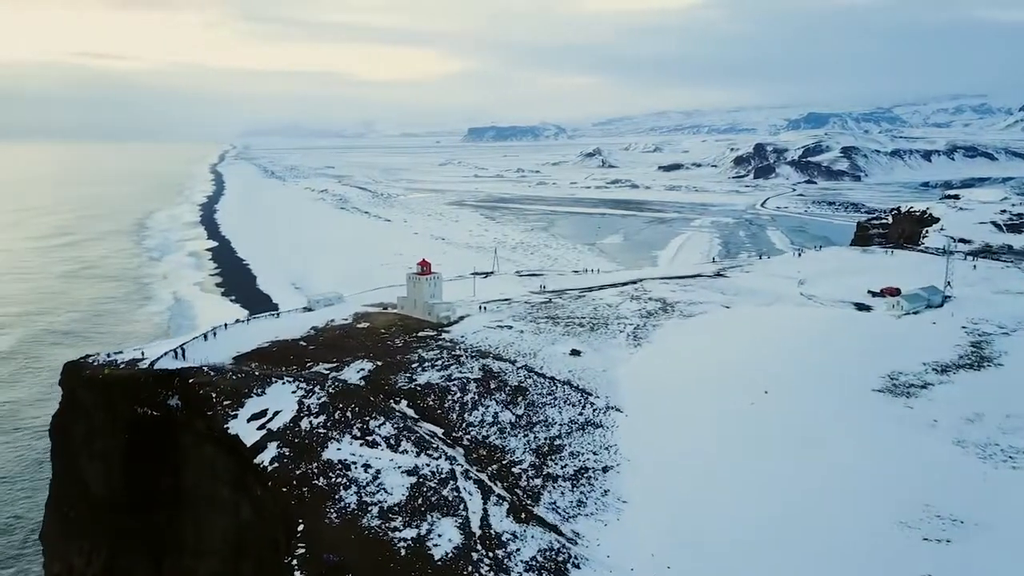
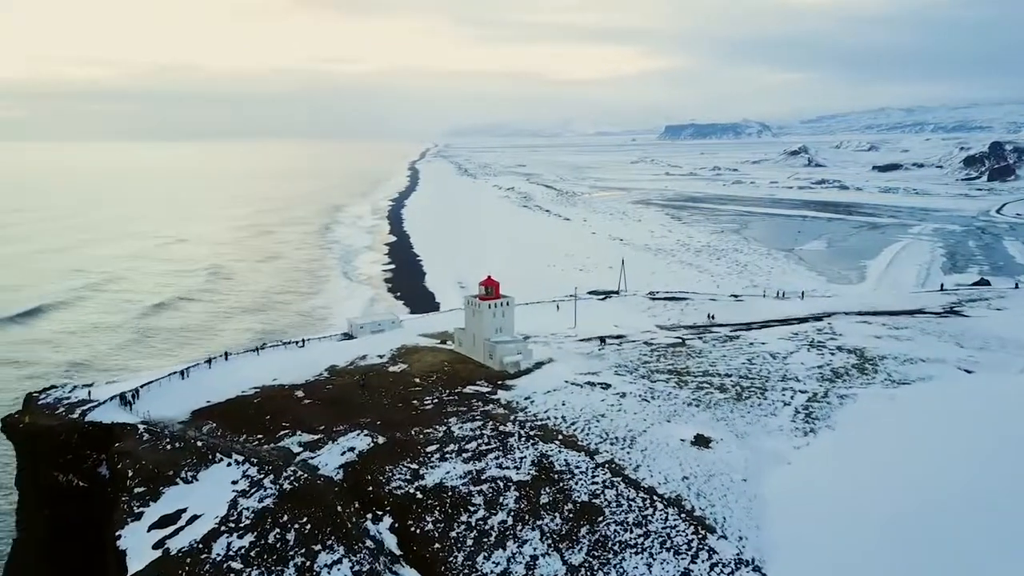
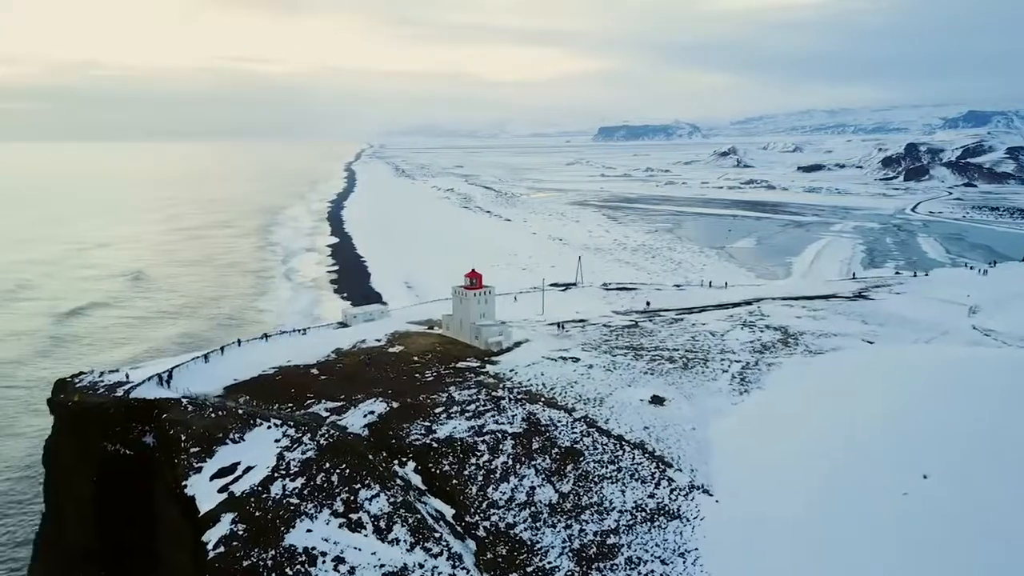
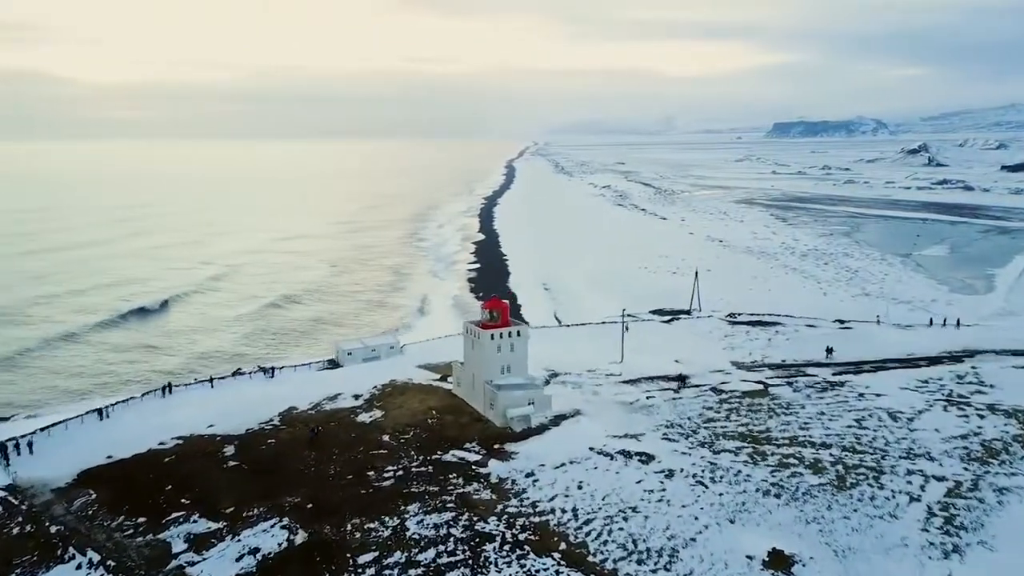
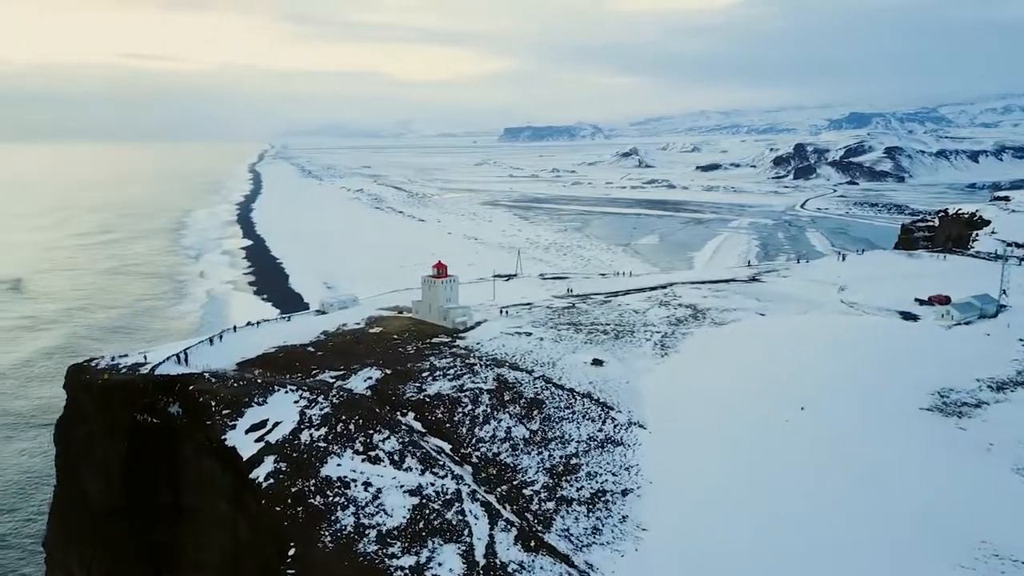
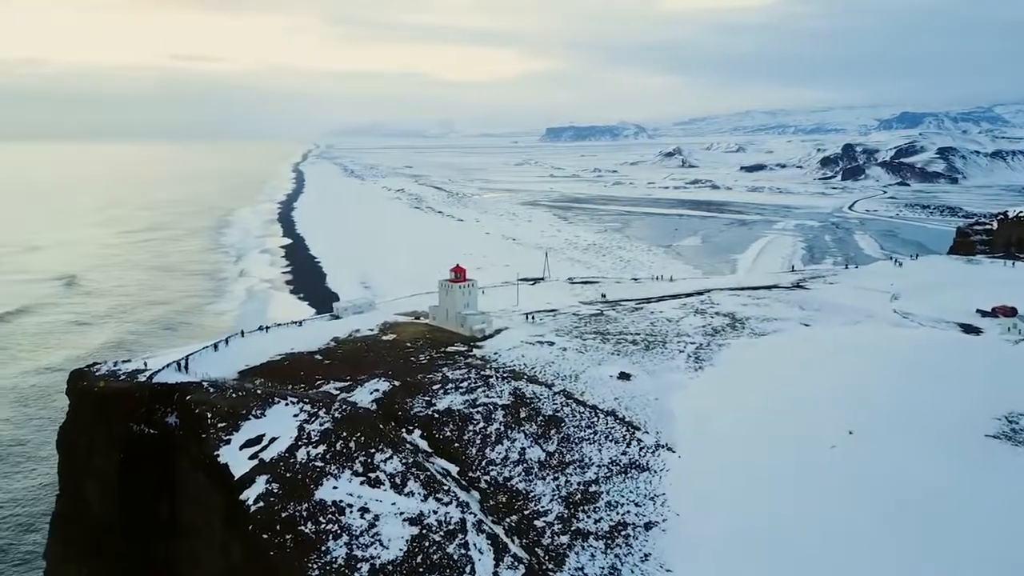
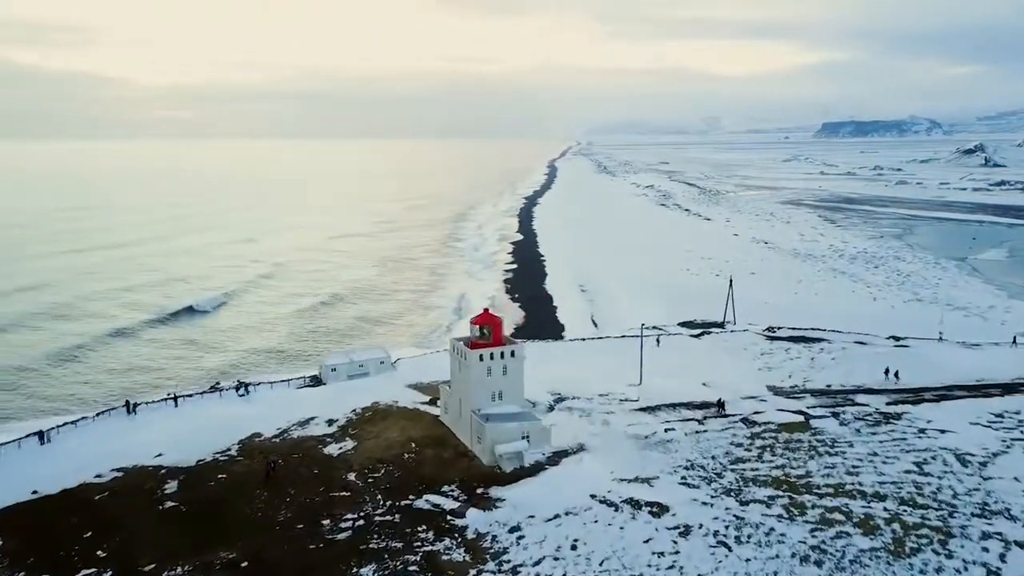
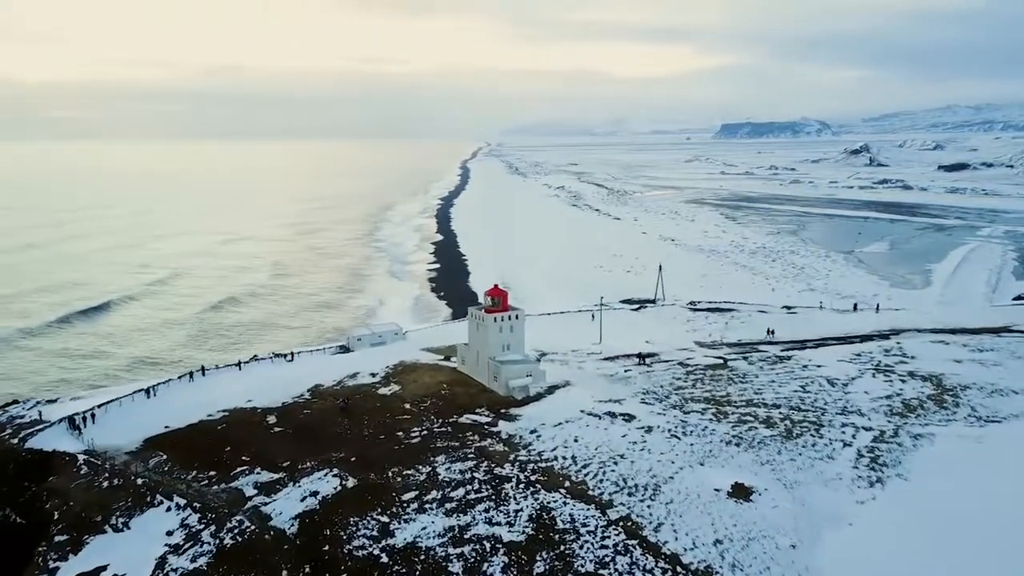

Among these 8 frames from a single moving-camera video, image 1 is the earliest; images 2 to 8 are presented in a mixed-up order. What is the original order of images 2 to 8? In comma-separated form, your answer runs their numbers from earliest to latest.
5, 6, 3, 2, 8, 4, 7
